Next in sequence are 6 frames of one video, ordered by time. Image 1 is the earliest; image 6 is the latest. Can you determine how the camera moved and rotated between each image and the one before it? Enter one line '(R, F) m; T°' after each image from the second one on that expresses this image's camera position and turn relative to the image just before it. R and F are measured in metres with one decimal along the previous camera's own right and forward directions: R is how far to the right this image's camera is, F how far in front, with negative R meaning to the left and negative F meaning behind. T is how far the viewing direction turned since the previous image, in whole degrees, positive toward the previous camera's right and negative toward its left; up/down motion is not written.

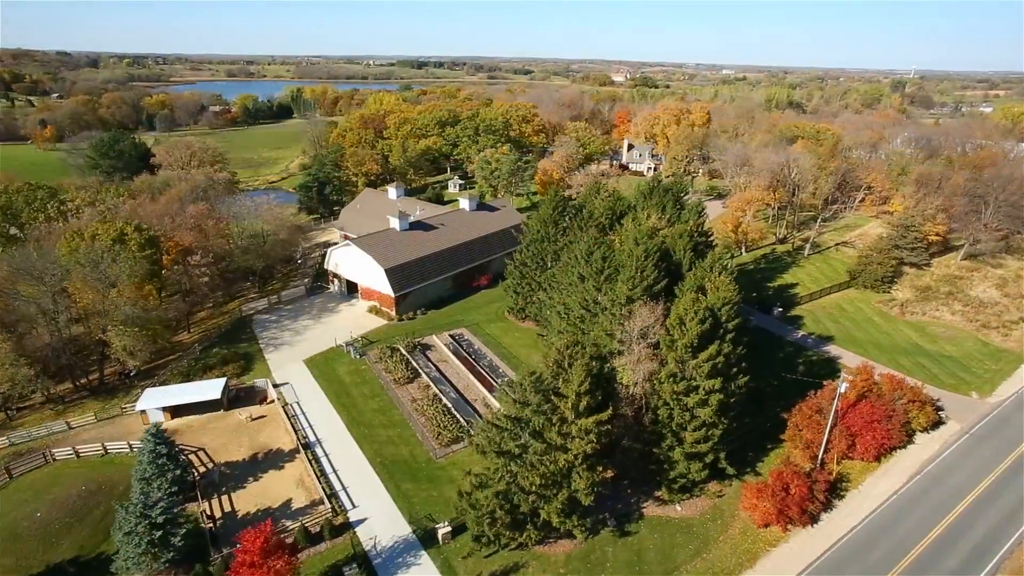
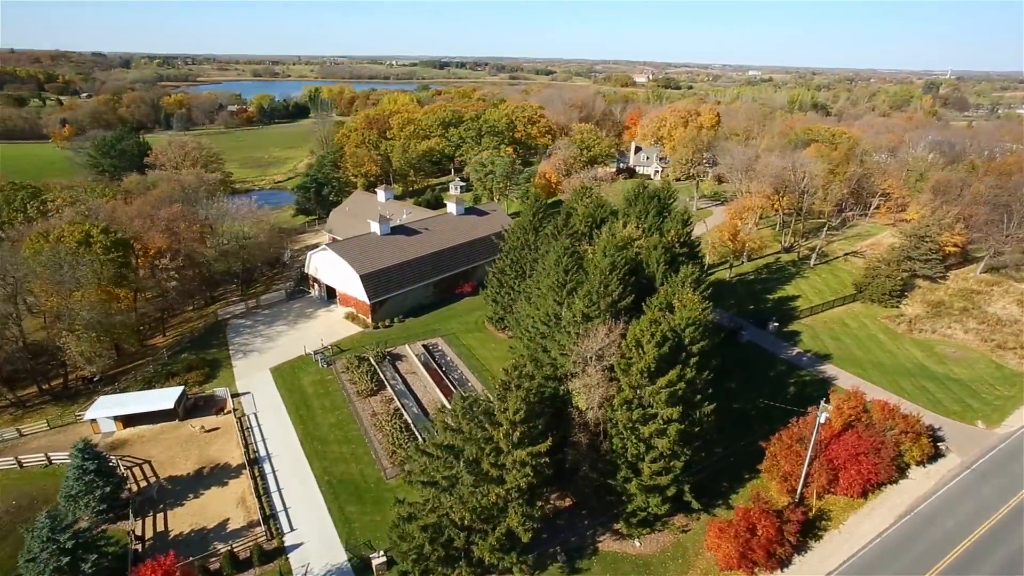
(+3.1, +1.7) m; -2°
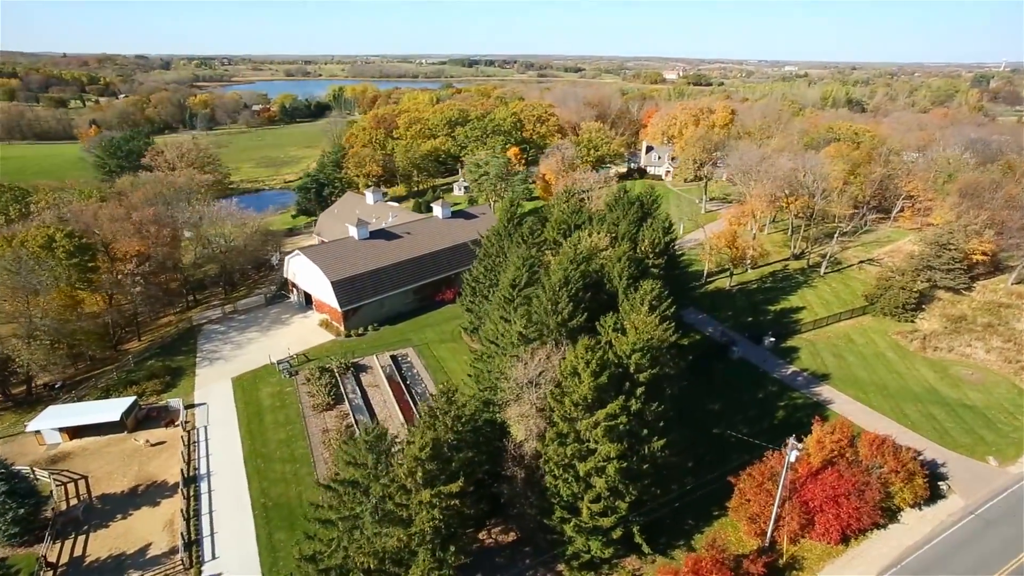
(+3.8, +2.1) m; -3°
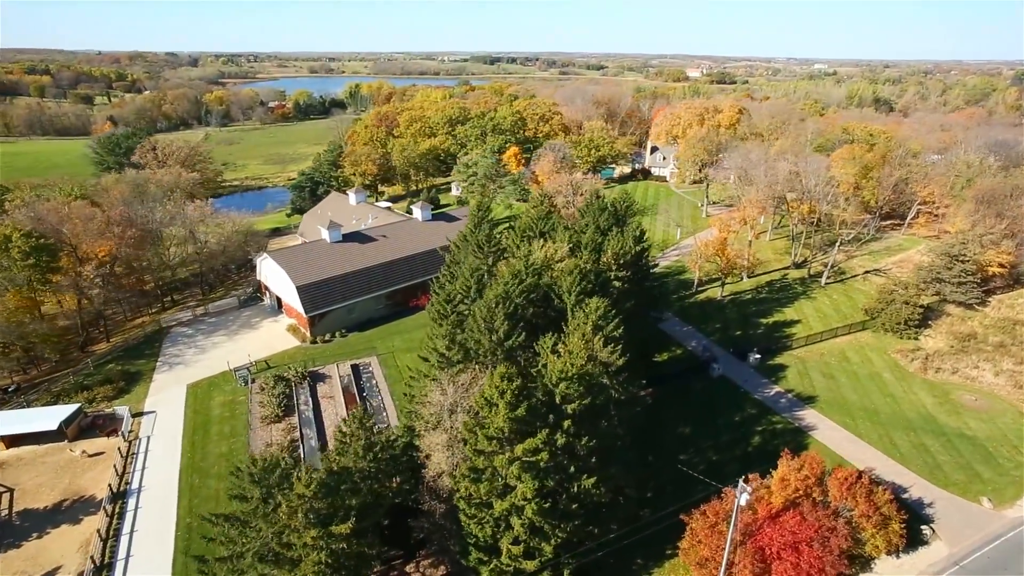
(+3.5, +1.9) m; -2°
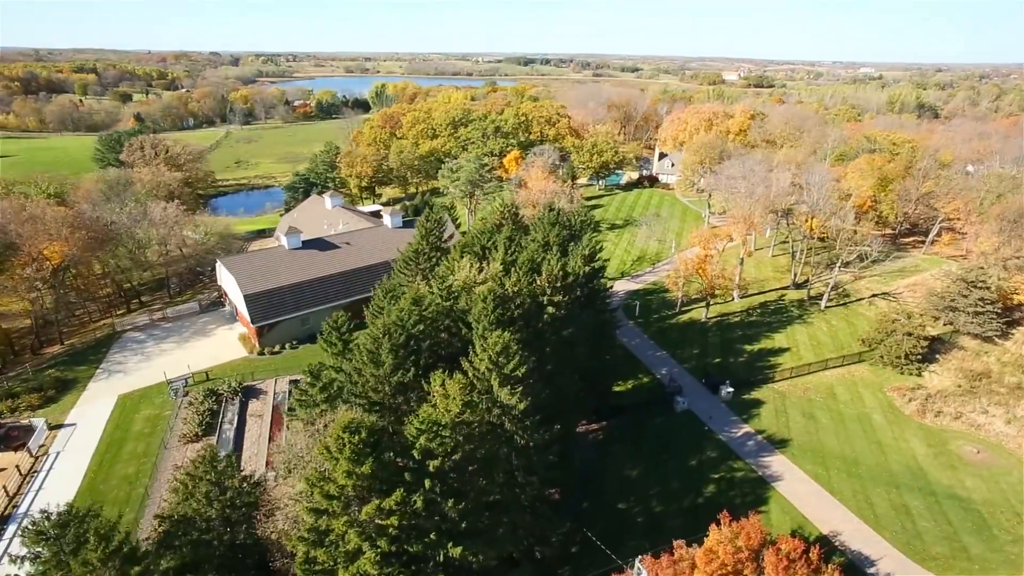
(+4.9, +2.8) m; -3°
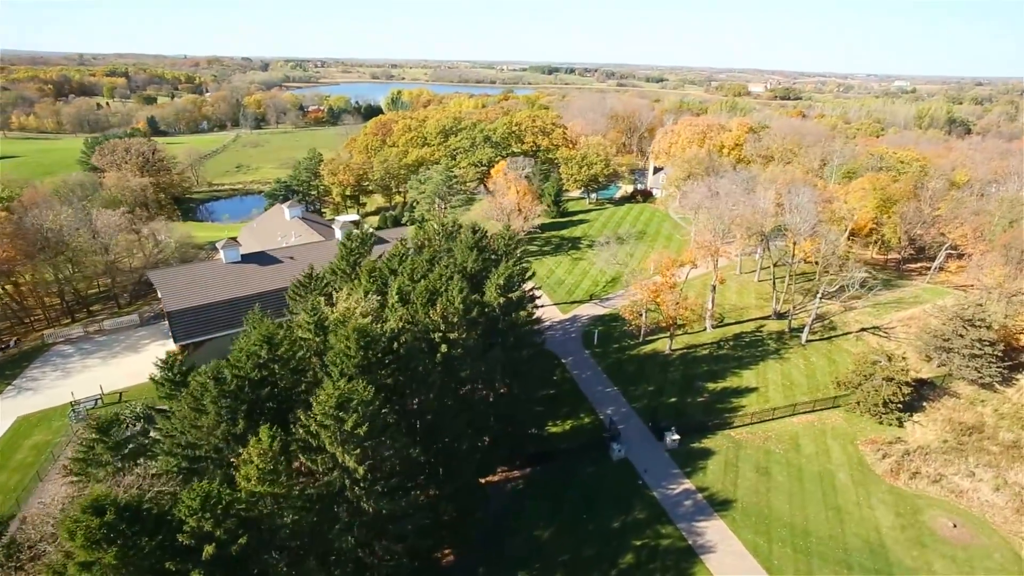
(+5.2, +3.0) m; -2°
